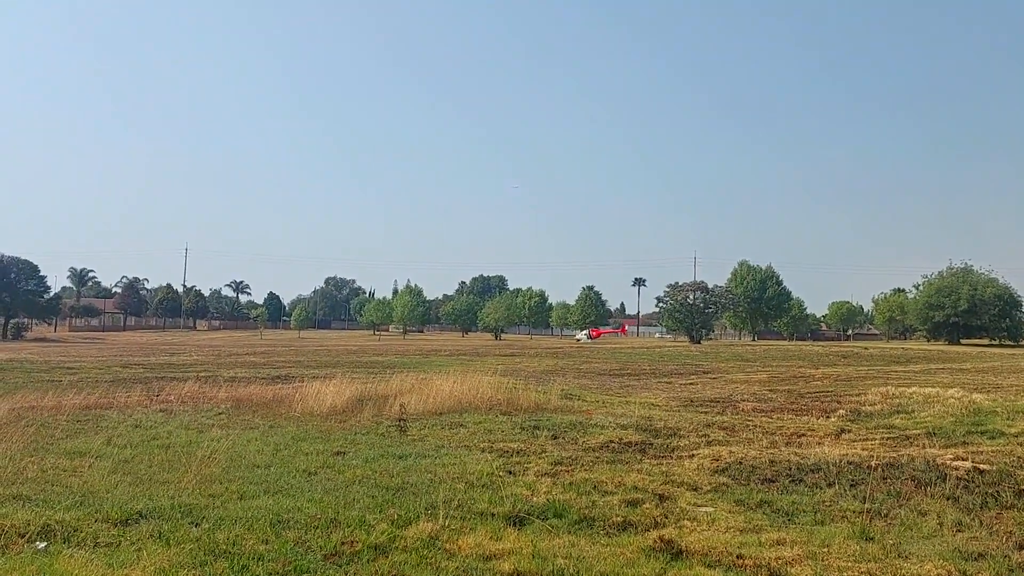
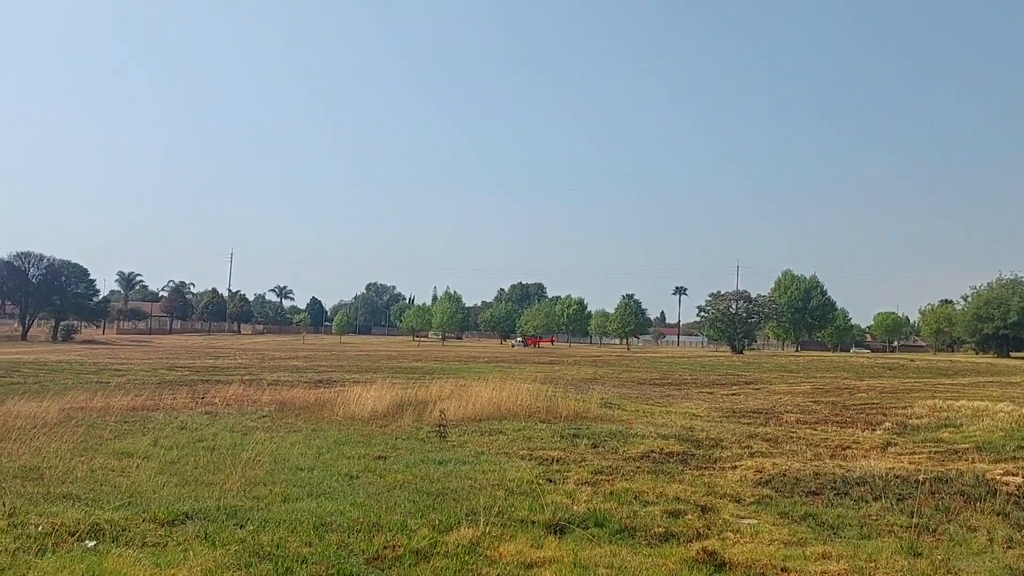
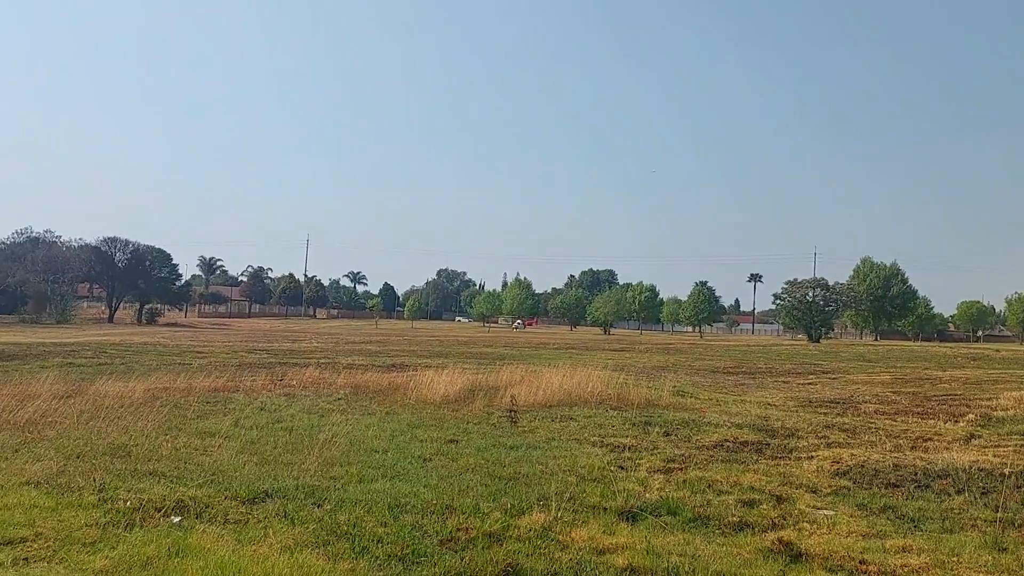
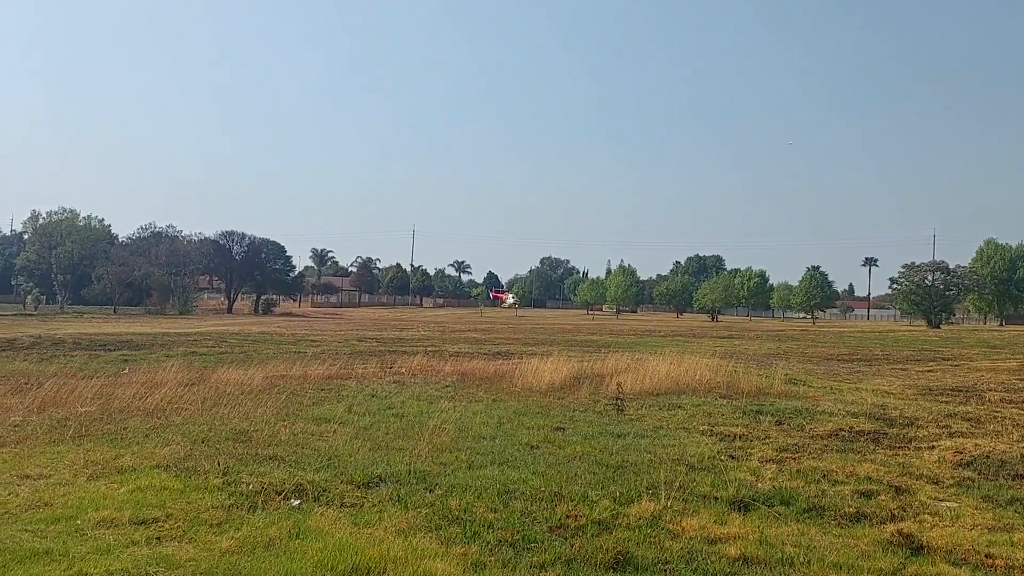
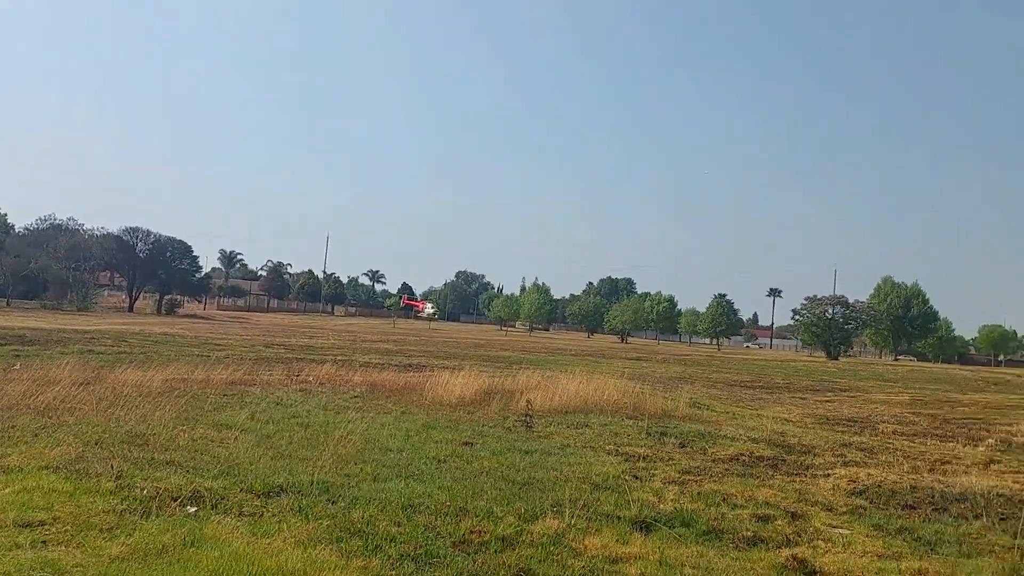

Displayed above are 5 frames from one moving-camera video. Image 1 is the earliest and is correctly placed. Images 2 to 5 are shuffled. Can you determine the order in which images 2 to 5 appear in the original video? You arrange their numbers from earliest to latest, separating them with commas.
2, 3, 4, 5
